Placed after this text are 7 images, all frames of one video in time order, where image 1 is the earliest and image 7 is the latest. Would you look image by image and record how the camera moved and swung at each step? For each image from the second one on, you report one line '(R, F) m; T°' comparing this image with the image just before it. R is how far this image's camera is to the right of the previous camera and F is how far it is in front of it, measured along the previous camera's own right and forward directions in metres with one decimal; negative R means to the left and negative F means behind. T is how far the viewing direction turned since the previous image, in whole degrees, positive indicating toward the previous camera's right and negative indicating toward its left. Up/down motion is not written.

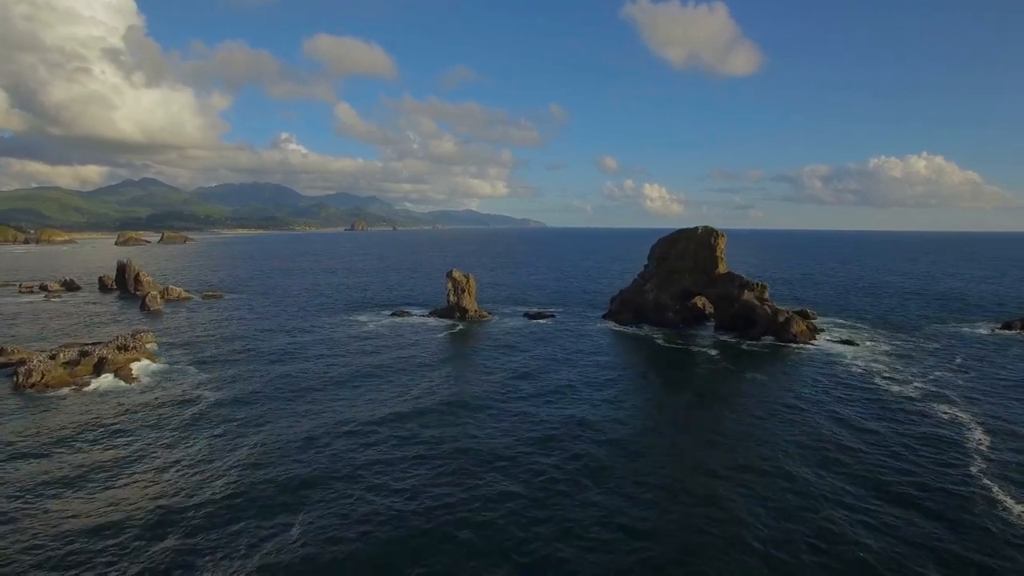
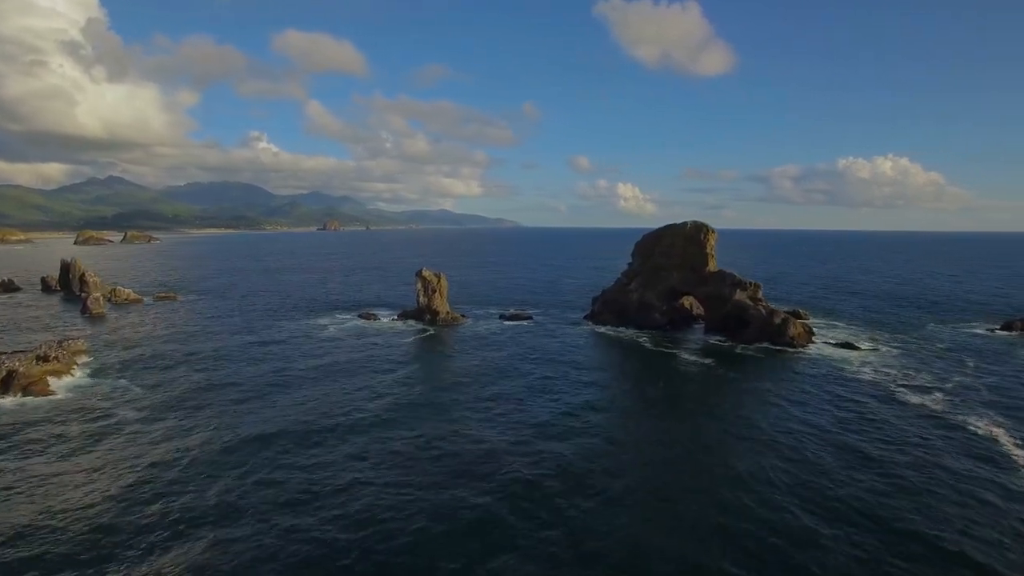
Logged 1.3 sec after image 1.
(-0.1, +5.4) m; +2°
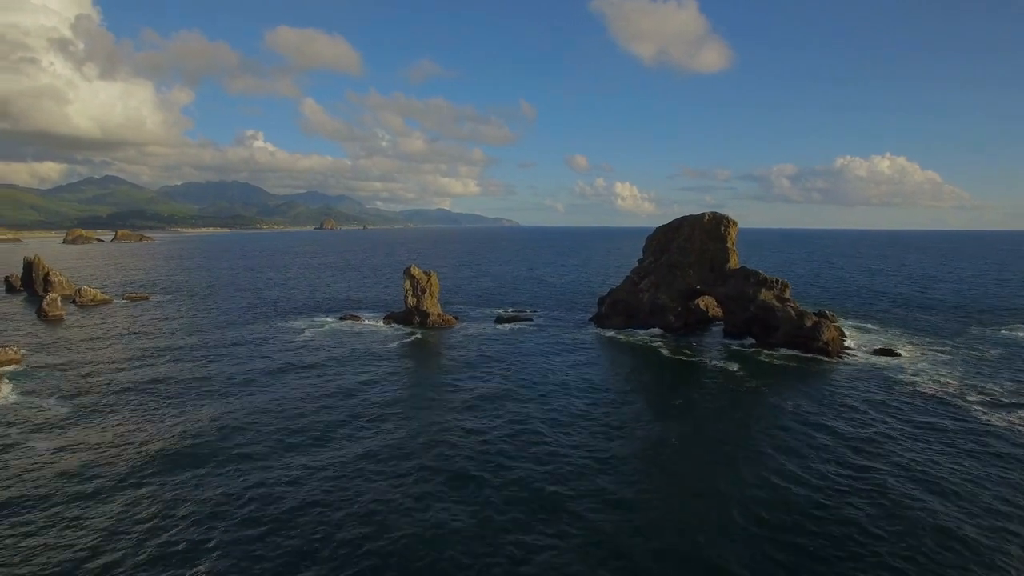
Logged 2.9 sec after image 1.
(0.0, +7.0) m; 0°
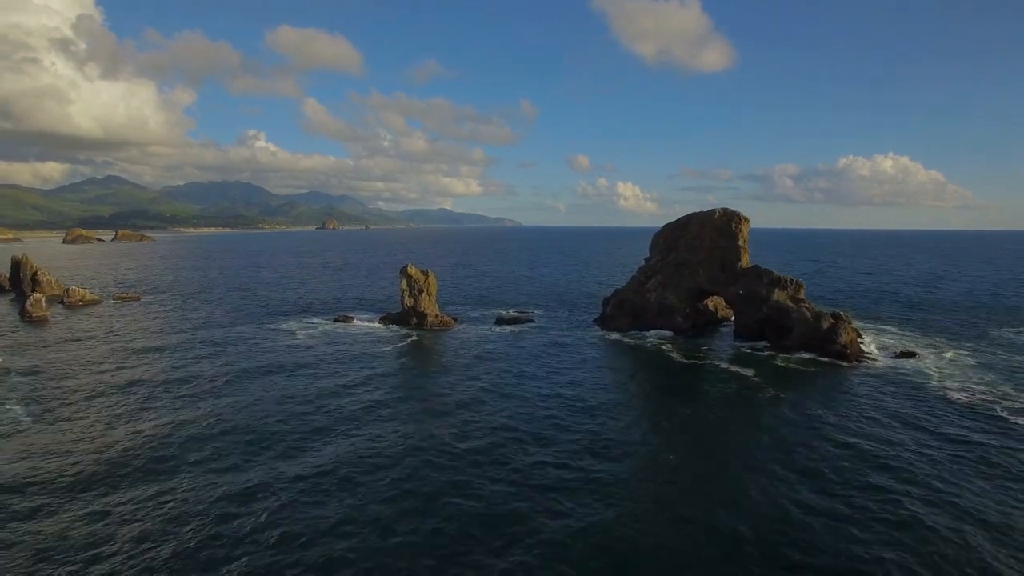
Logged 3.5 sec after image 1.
(+0.1, +2.7) m; 0°
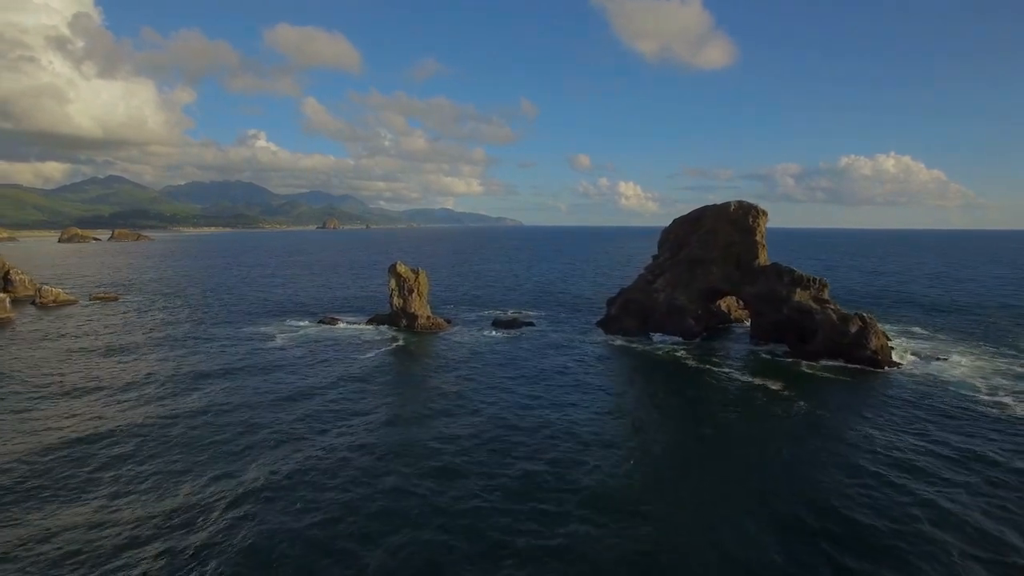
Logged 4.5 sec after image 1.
(+0.3, +4.7) m; 0°
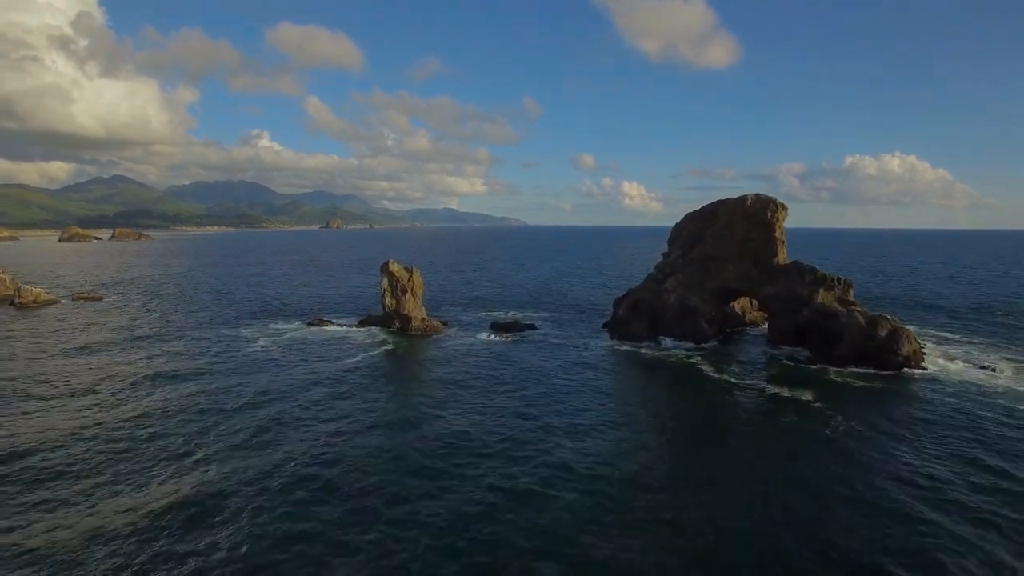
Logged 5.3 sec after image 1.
(+0.3, +3.7) m; 0°
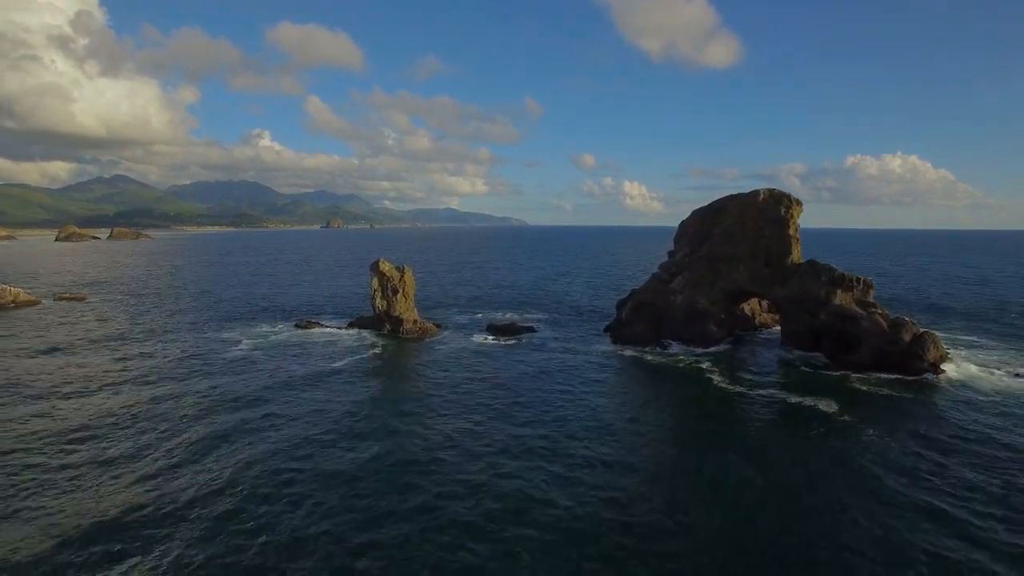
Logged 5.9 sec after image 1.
(+0.3, +2.9) m; 0°
